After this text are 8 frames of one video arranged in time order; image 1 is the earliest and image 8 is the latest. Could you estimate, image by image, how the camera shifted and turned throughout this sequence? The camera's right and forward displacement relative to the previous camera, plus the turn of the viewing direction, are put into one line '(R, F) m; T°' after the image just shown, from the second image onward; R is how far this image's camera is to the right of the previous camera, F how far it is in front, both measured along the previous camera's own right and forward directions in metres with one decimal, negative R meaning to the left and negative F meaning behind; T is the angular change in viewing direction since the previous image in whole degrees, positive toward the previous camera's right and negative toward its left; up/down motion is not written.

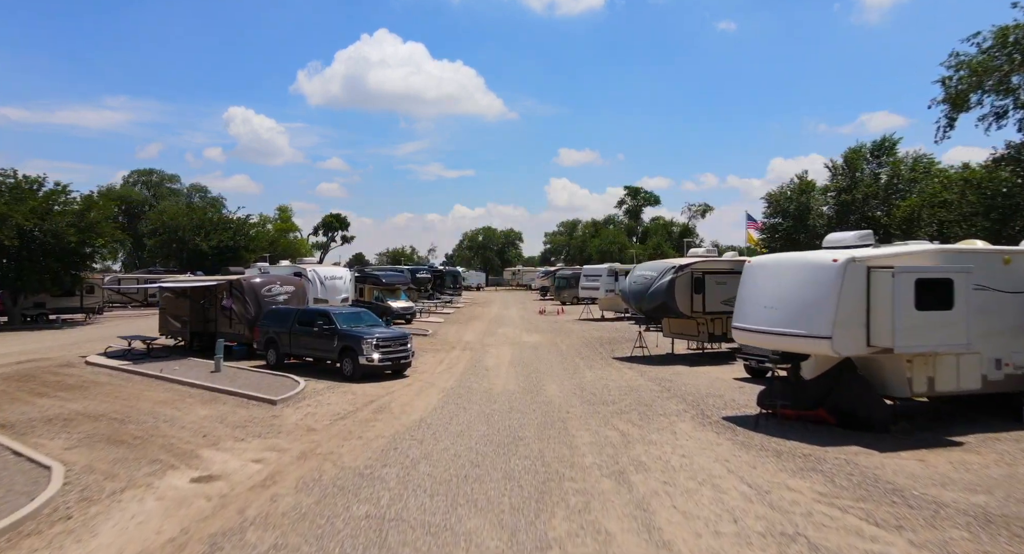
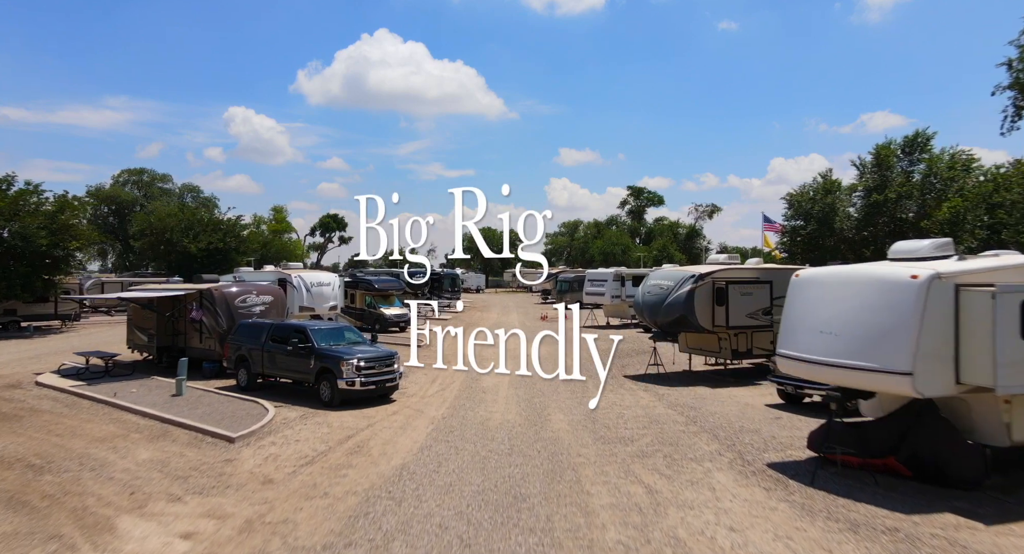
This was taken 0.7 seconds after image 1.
(0.0, +1.6) m; 0°
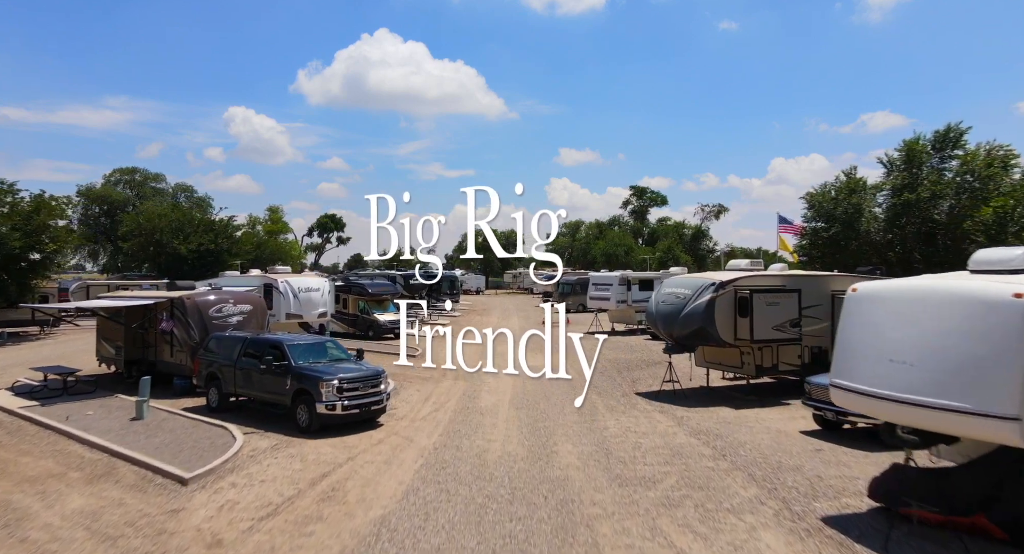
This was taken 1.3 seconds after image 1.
(0.0, +1.4) m; 0°
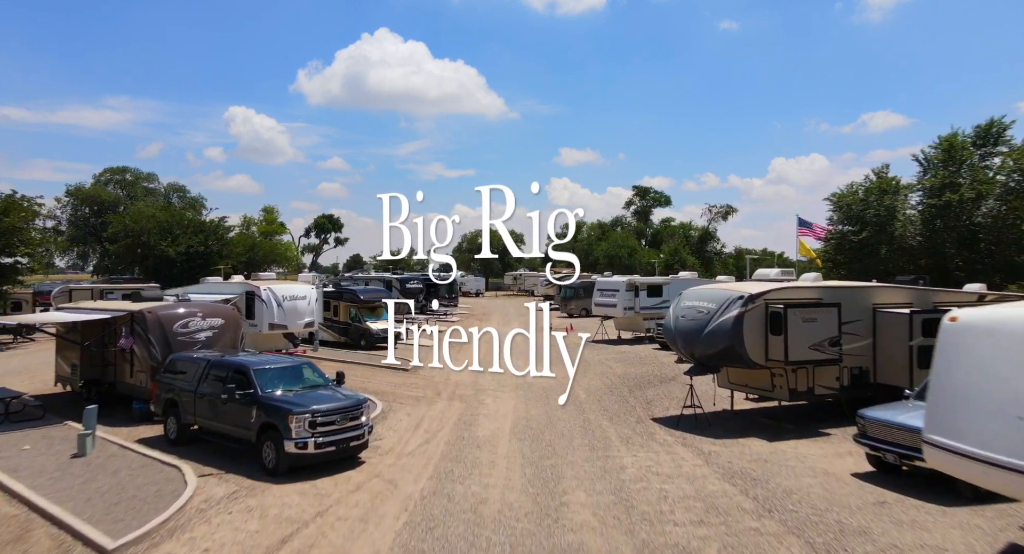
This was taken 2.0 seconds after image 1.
(0.0, +1.5) m; 0°
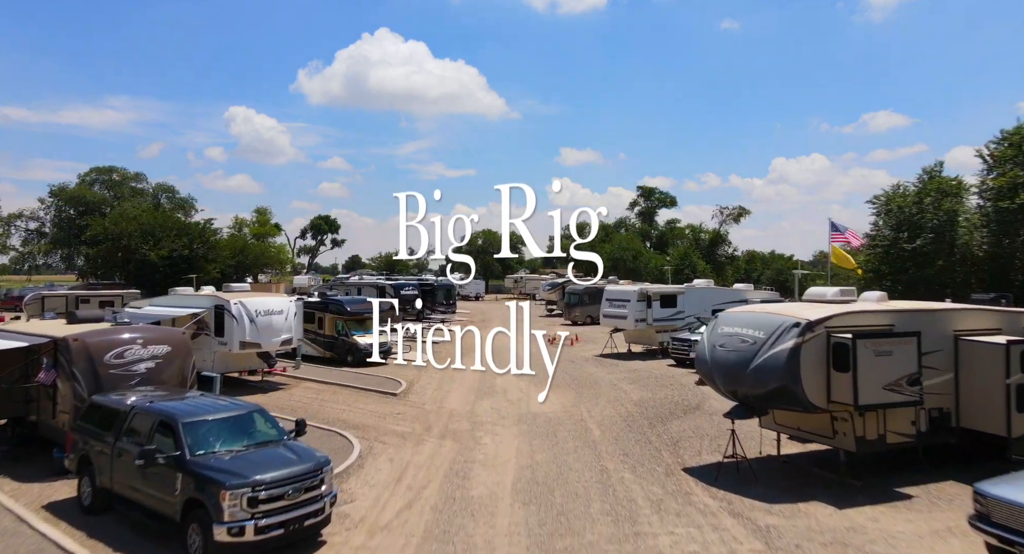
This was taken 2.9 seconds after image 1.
(0.0, +2.2) m; 0°
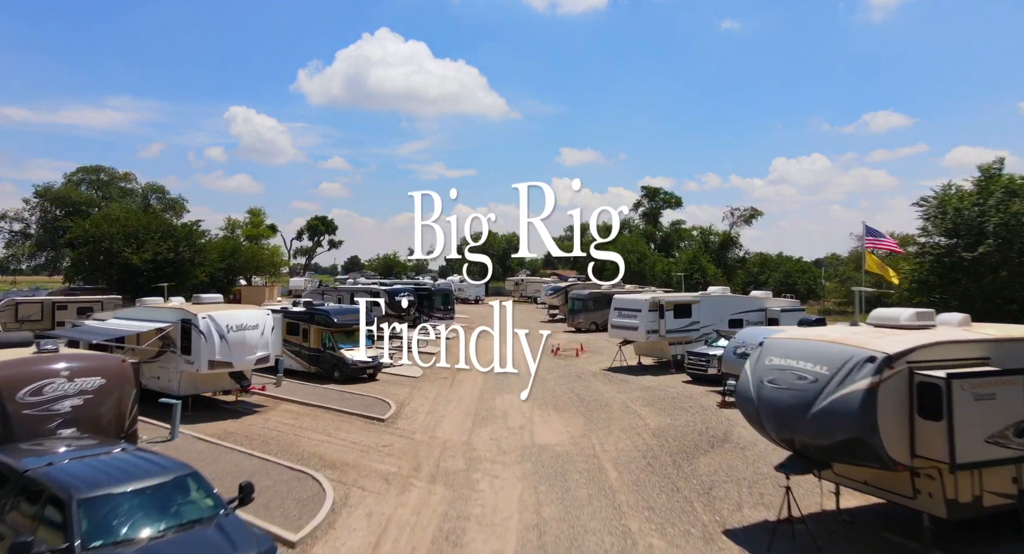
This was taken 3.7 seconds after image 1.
(0.0, +1.9) m; 0°
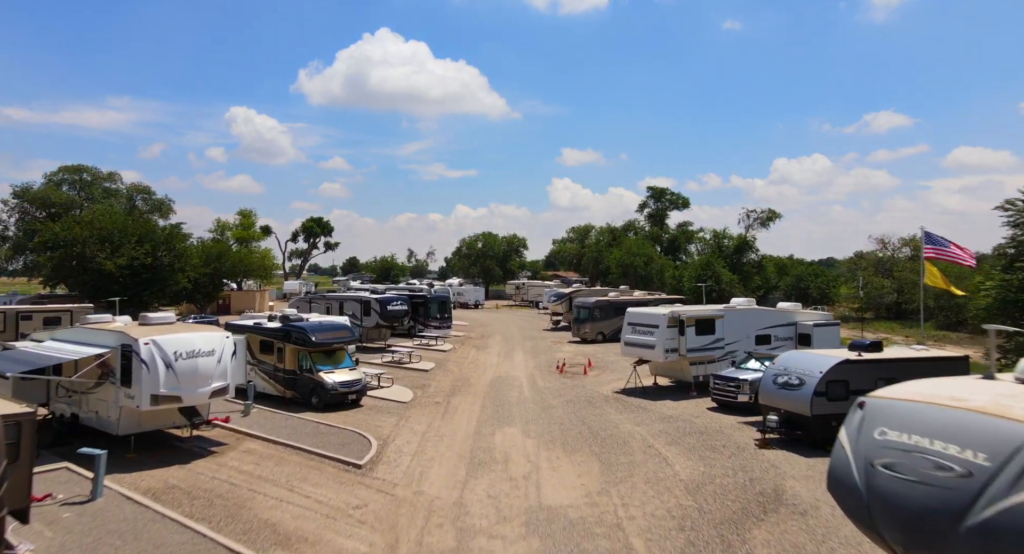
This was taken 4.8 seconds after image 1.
(0.0, +2.5) m; 0°
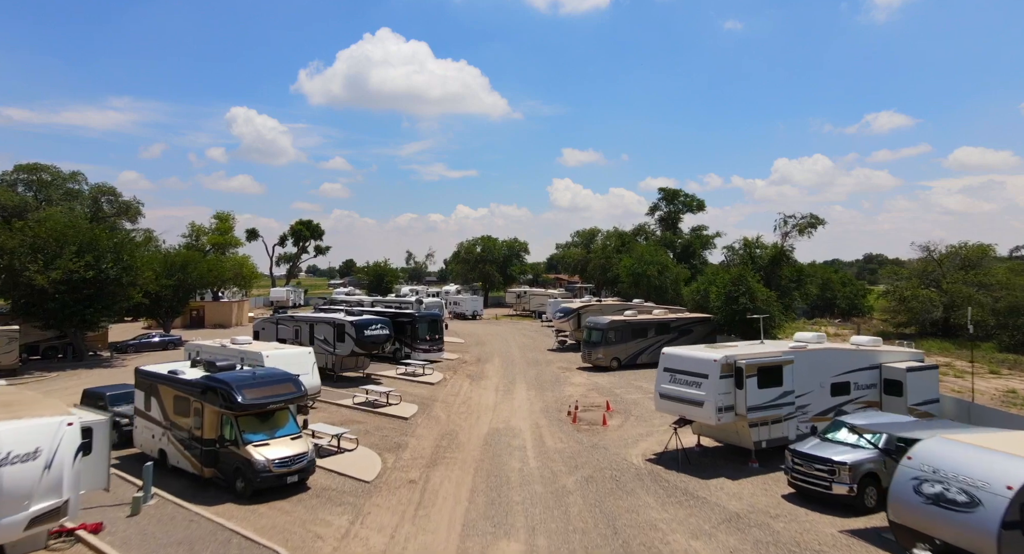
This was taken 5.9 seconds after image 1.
(0.0, +5.0) m; 0°
